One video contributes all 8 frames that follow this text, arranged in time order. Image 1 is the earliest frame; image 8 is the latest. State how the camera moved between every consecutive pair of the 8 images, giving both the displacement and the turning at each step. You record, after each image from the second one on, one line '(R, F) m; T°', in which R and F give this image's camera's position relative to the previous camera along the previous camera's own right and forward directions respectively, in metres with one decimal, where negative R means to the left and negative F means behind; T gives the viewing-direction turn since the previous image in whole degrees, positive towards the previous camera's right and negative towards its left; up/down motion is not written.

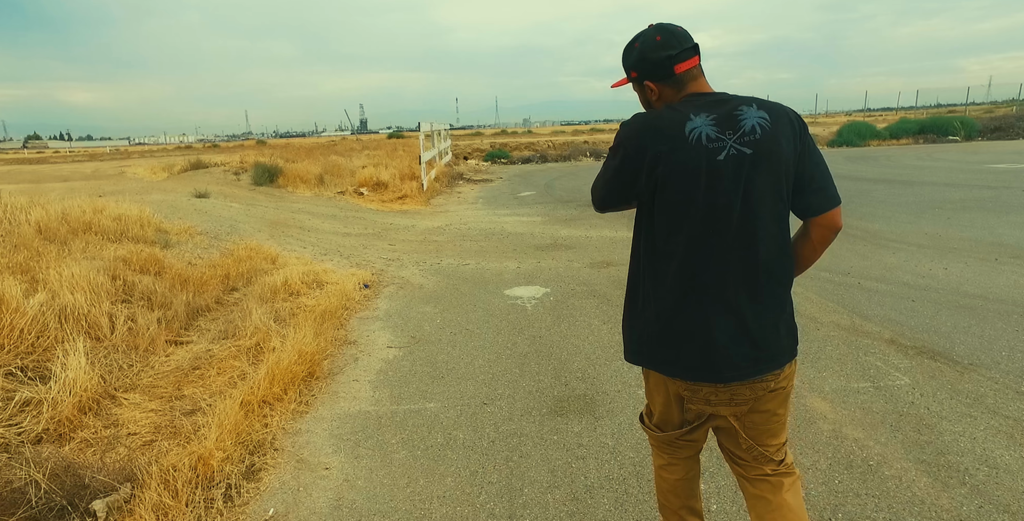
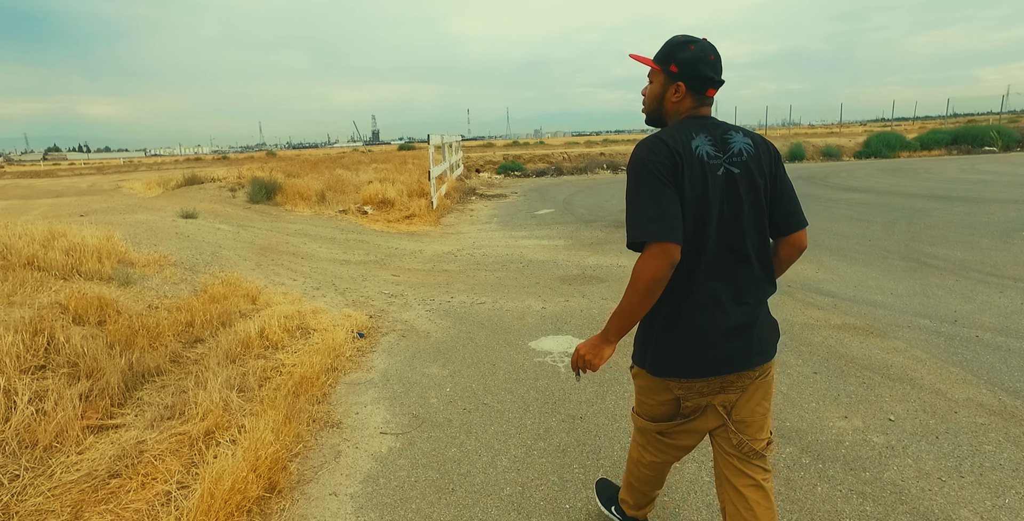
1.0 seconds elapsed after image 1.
(-0.1, +1.1) m; -1°
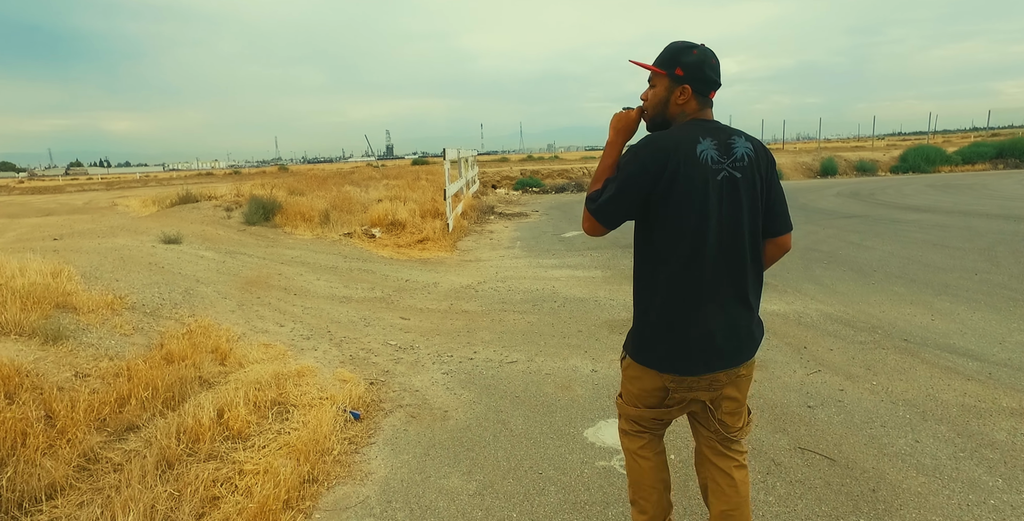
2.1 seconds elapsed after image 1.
(-0.3, +1.4) m; -1°
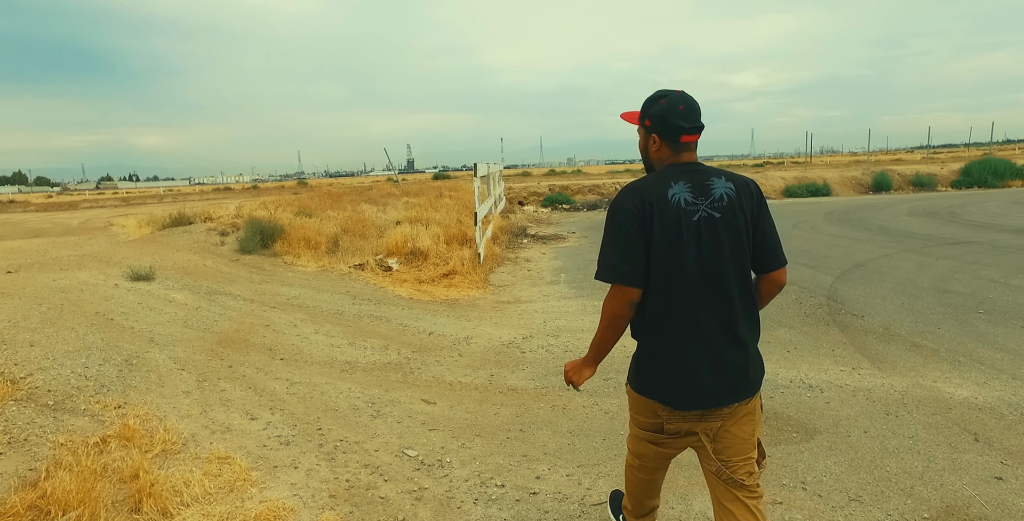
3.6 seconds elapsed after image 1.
(-0.4, +1.8) m; -2°
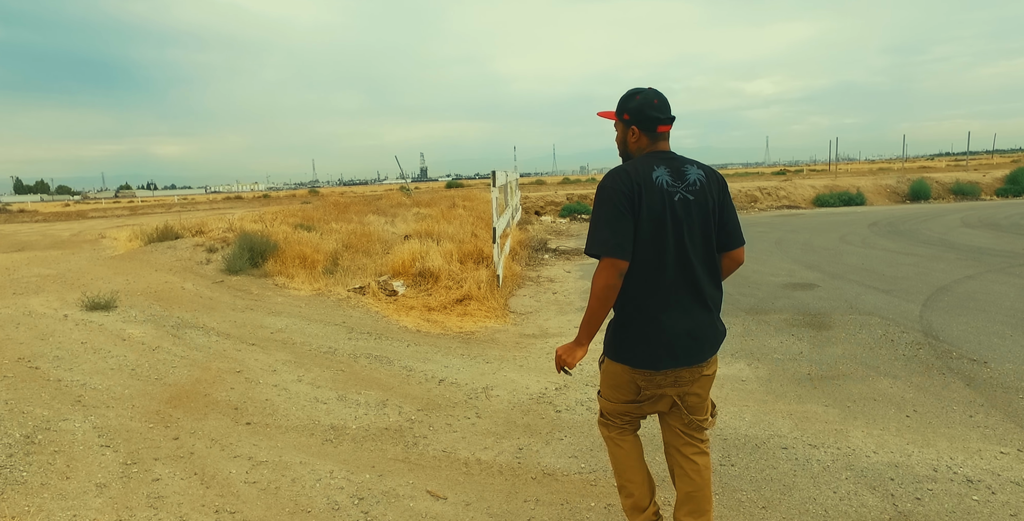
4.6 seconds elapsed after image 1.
(-0.2, +1.2) m; -1°
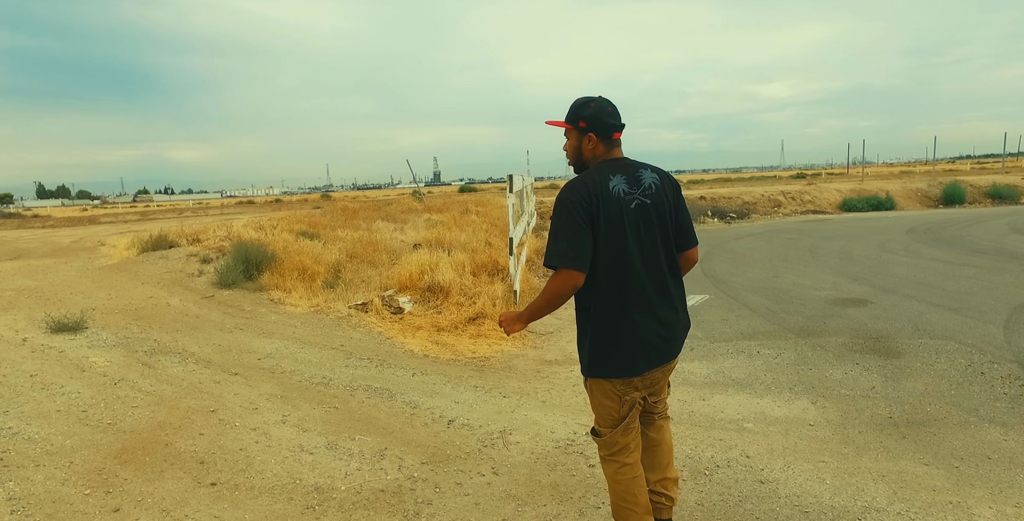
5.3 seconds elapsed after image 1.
(-0.1, +0.8) m; -1°
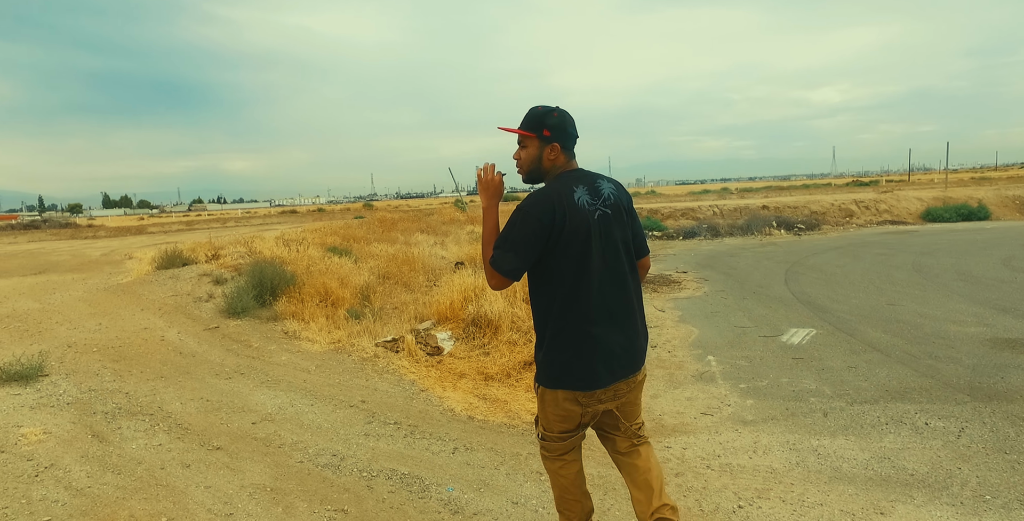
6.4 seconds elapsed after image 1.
(-0.3, +1.4) m; -4°
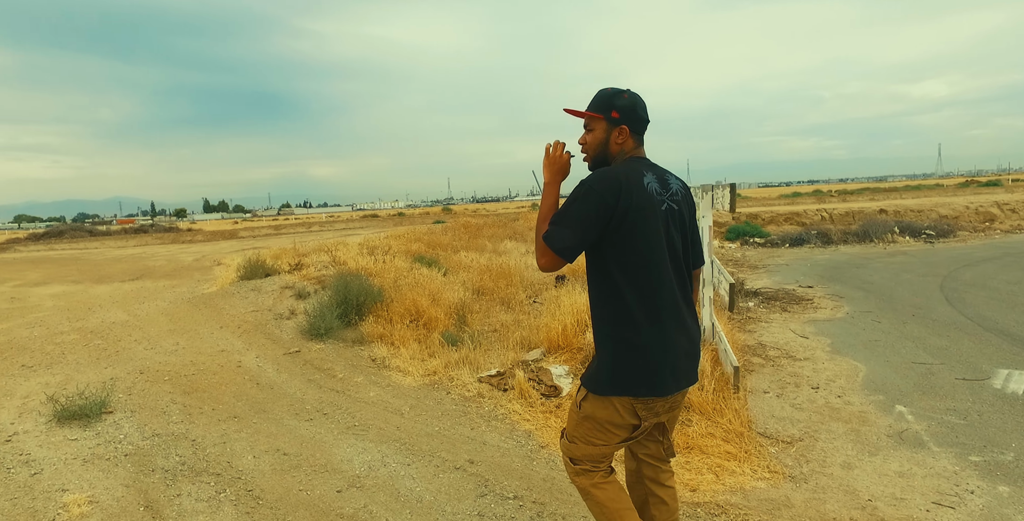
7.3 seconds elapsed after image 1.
(-0.5, +1.0) m; -7°
